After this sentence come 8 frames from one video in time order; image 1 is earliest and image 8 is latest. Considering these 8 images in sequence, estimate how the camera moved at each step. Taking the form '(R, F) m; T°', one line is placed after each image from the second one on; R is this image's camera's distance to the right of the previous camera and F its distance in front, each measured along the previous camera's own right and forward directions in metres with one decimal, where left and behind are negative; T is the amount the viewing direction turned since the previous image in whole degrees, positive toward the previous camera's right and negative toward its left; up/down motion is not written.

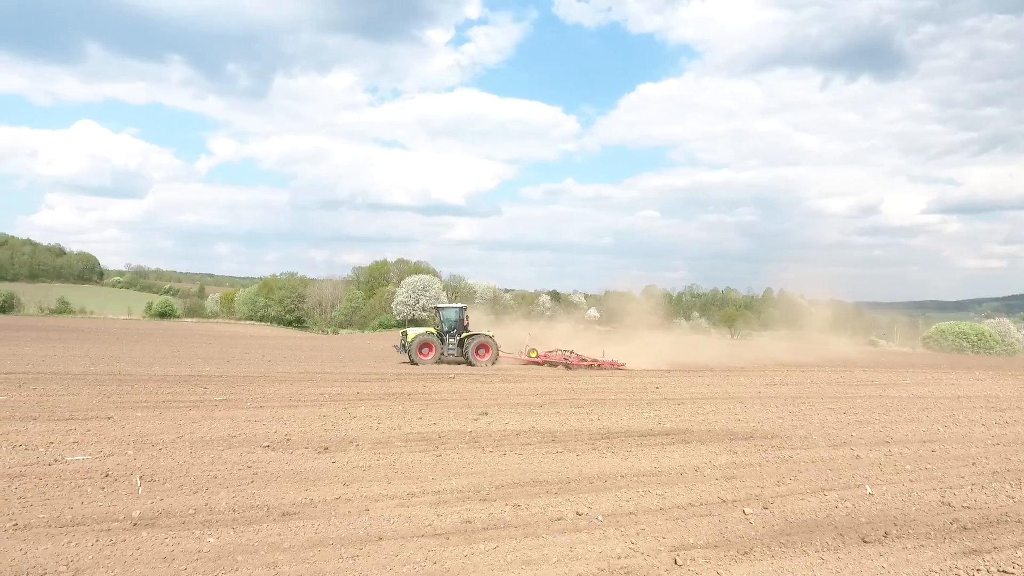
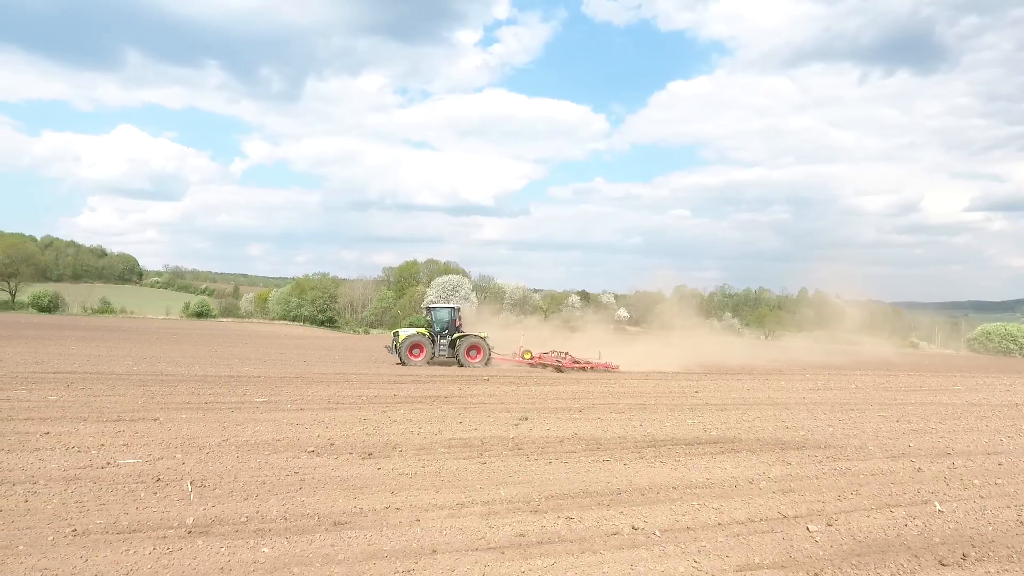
(-0.2, +0.1) m; -3°
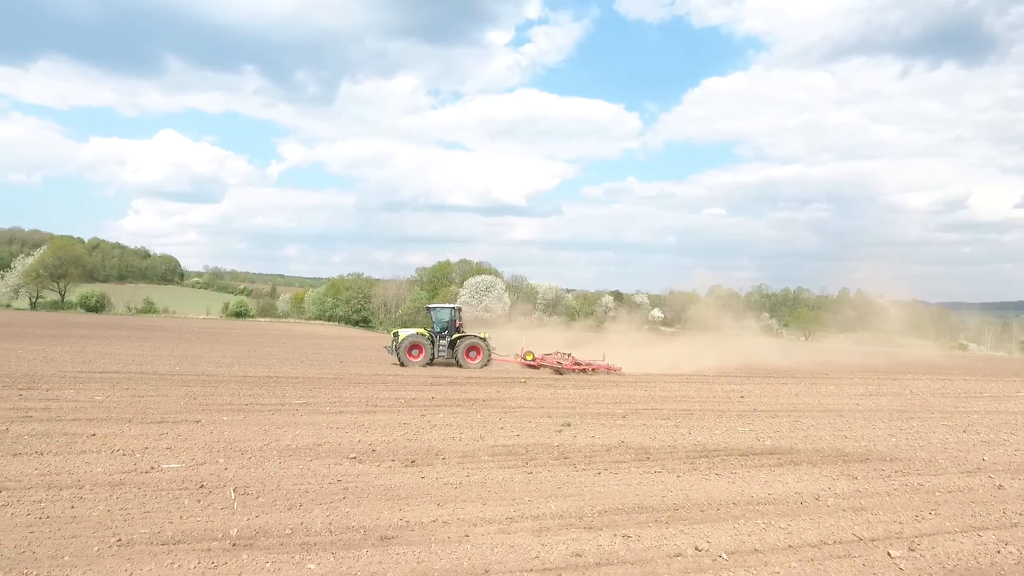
(-0.2, +0.2) m; -3°
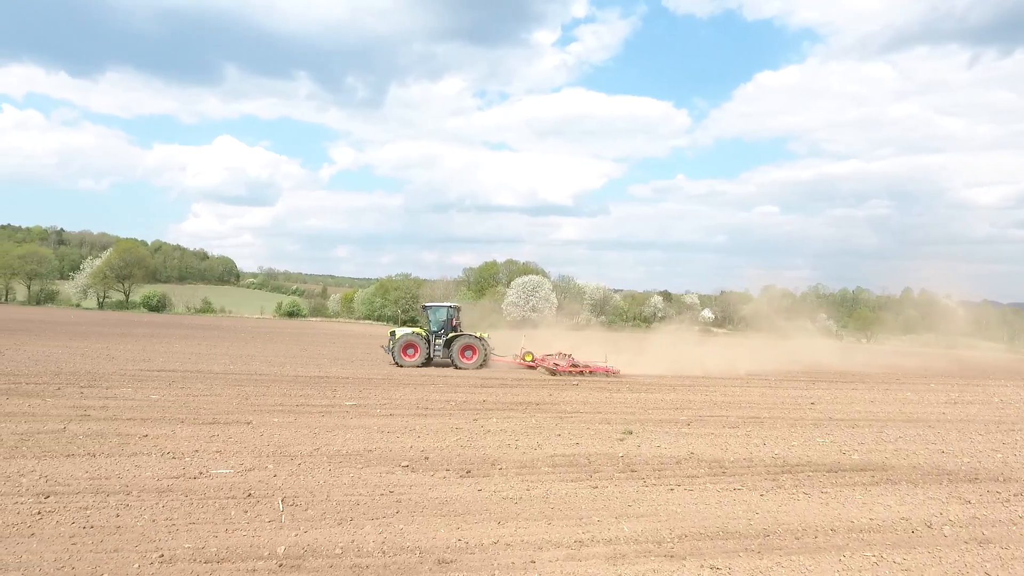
(-0.2, +0.5) m; -4°
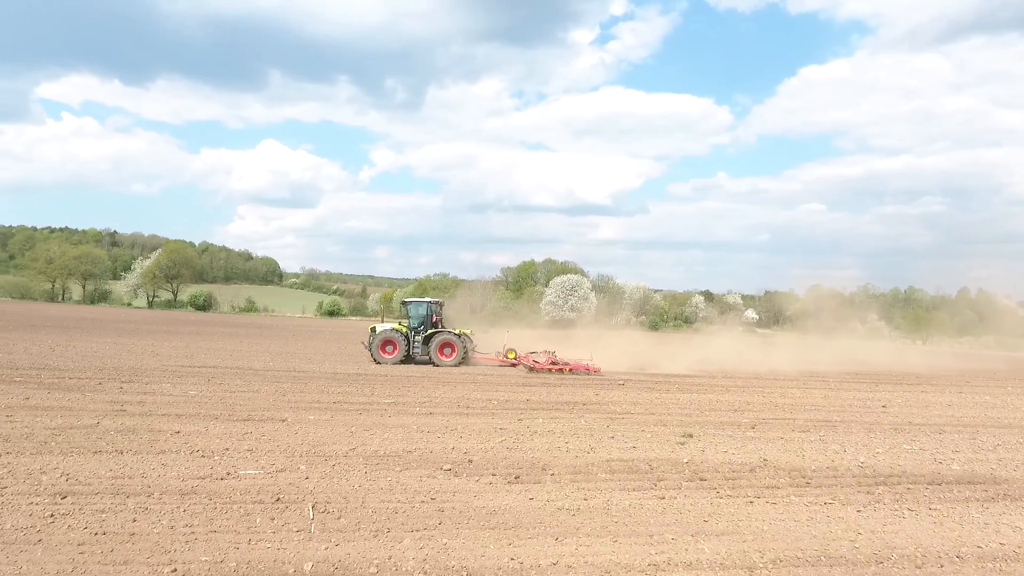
(-0.1, +0.6) m; -3°
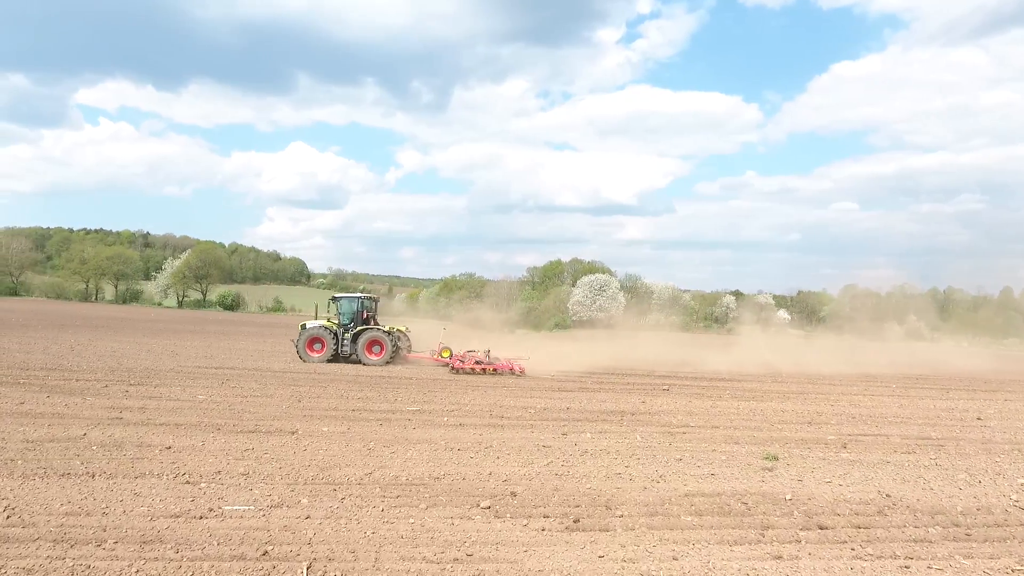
(-0.2, +1.3) m; -2°
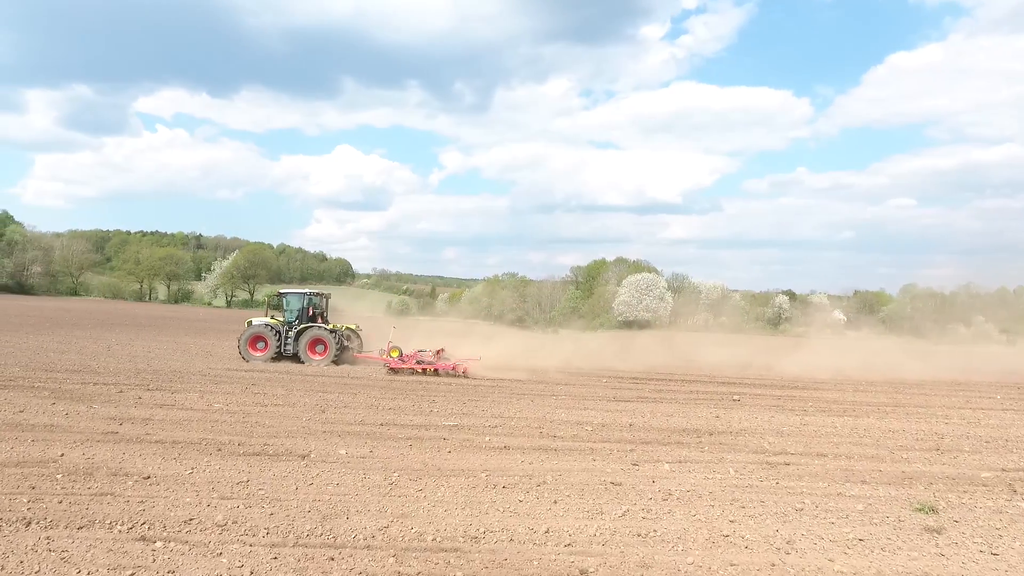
(-0.2, +1.6) m; -4°
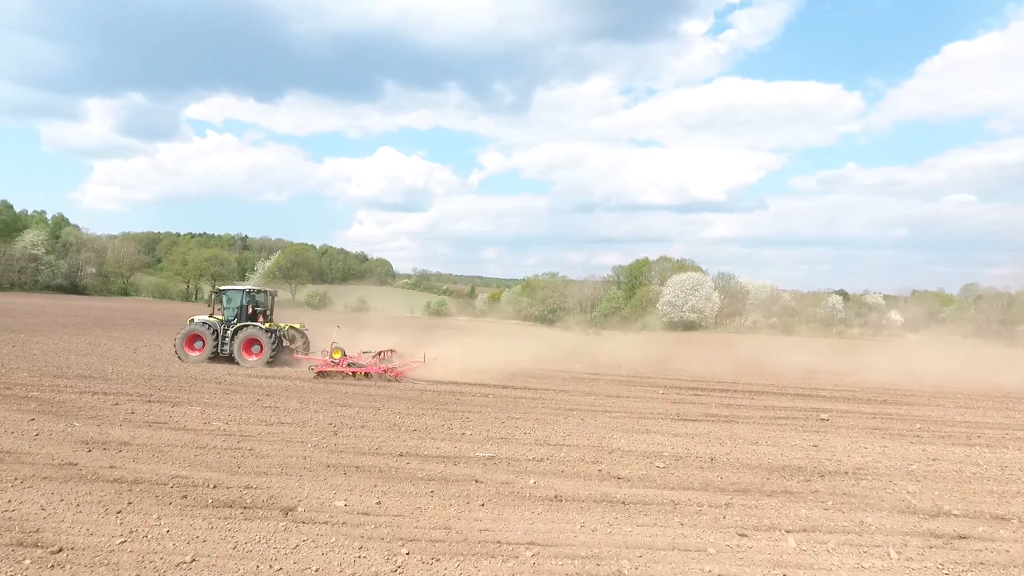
(-0.1, +1.9) m; -4°
